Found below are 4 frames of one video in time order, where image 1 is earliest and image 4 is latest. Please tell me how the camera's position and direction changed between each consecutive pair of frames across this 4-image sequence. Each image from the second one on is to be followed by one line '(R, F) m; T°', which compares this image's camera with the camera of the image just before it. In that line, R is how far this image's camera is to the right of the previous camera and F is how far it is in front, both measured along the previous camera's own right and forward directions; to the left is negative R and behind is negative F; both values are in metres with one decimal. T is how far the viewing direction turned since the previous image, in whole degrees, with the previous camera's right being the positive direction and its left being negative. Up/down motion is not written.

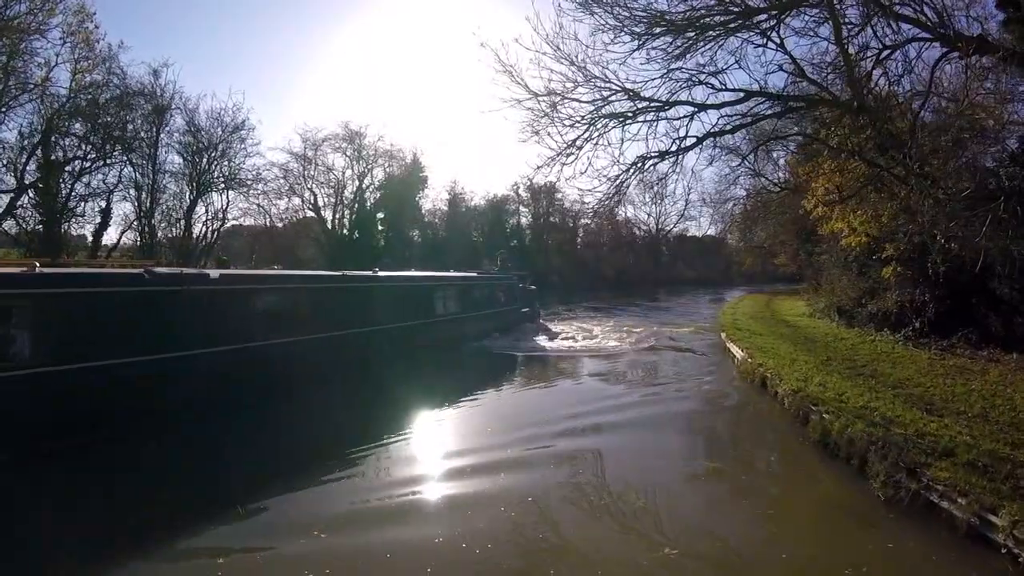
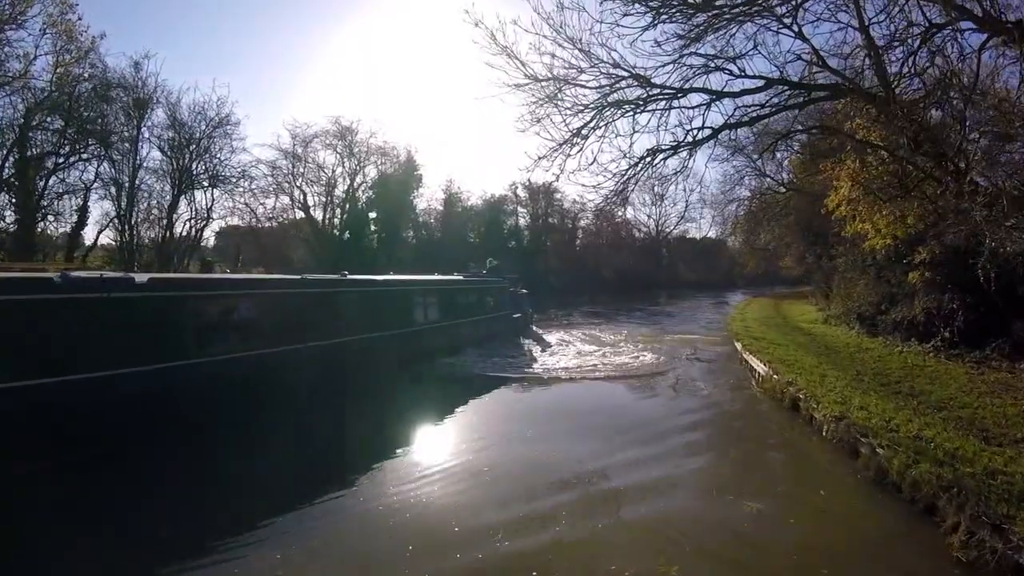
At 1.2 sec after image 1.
(0.0, +1.1) m; 0°
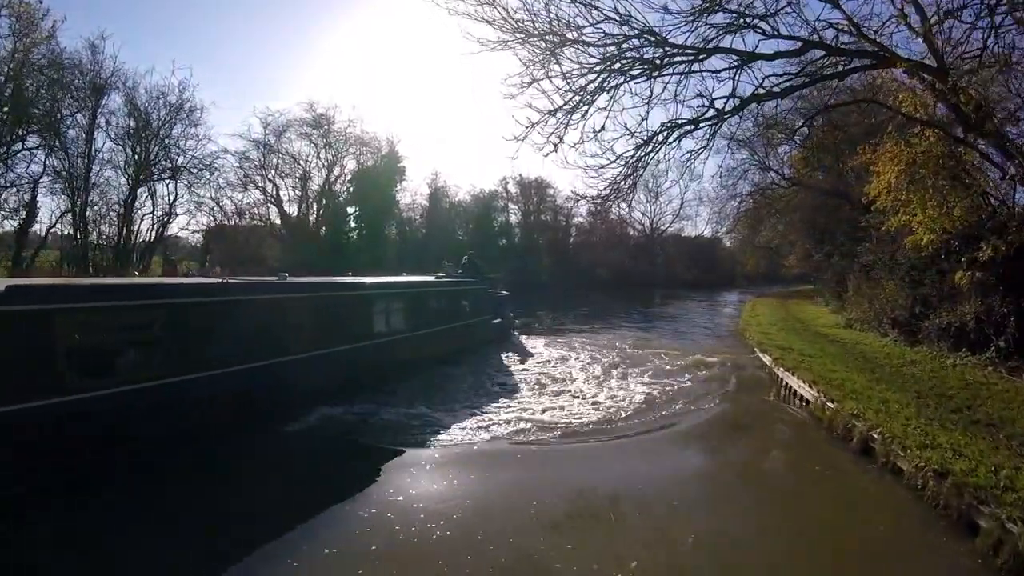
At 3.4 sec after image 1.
(+0.1, +1.8) m; +1°
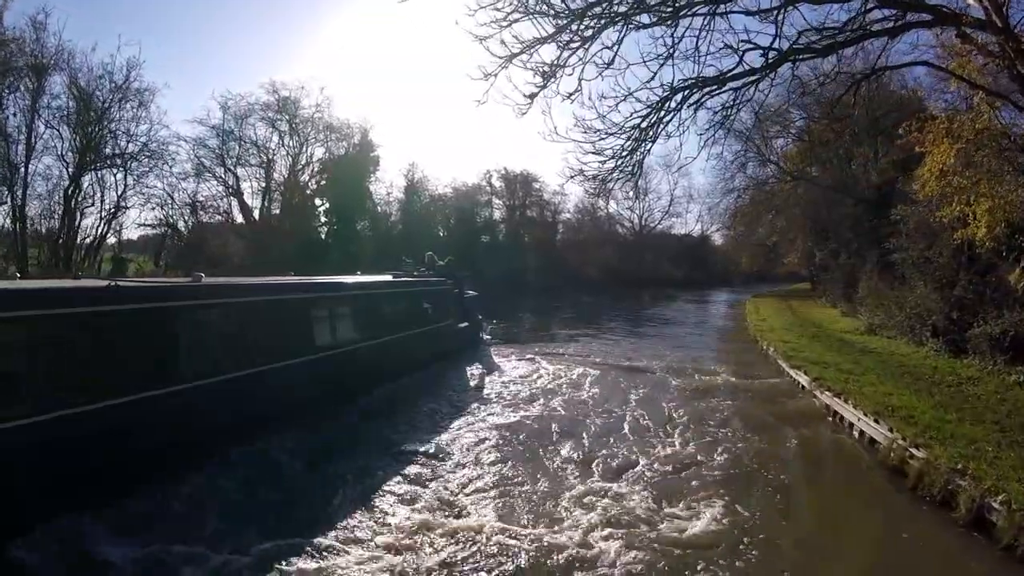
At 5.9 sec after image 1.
(+0.1, +1.9) m; +1°
